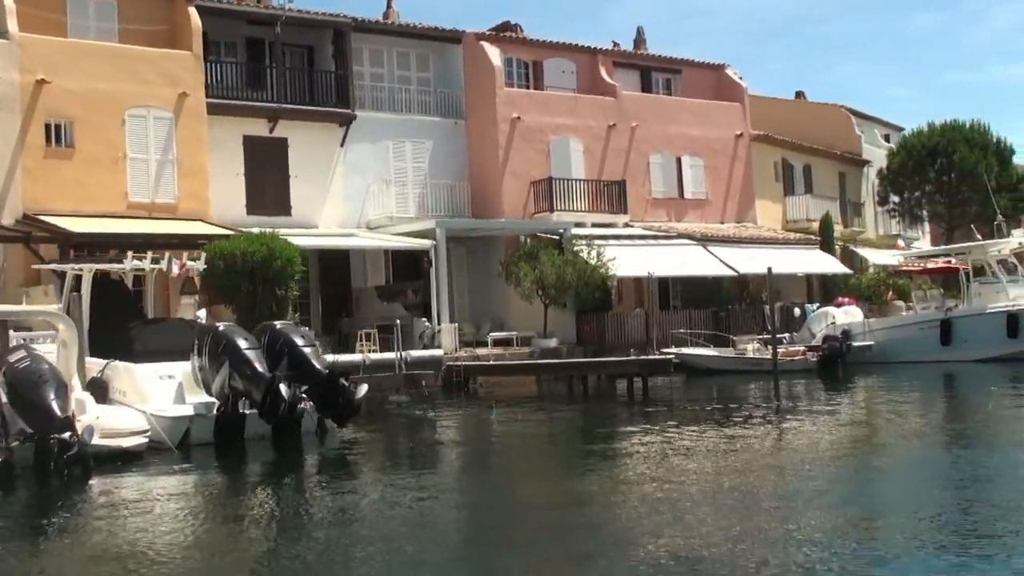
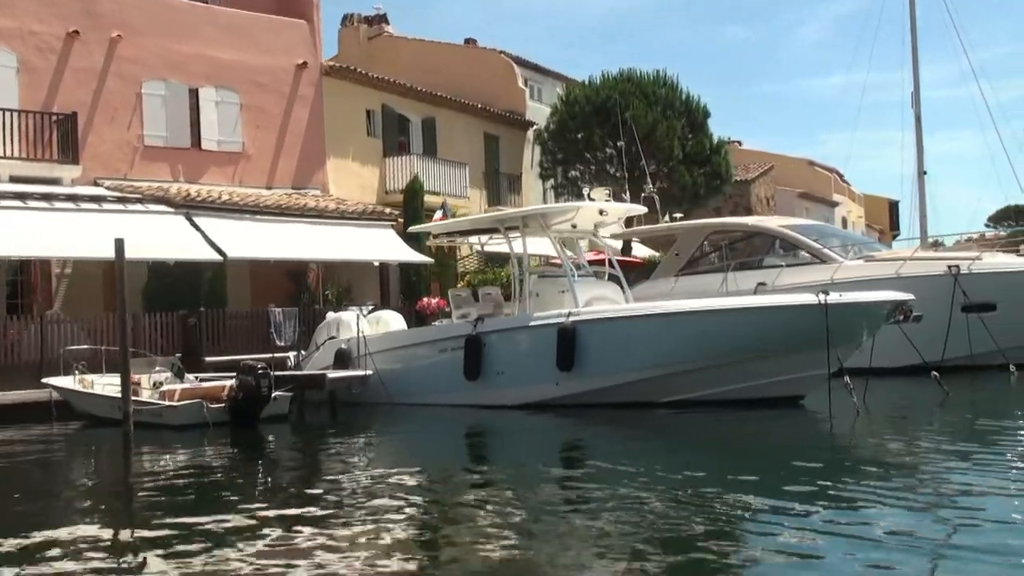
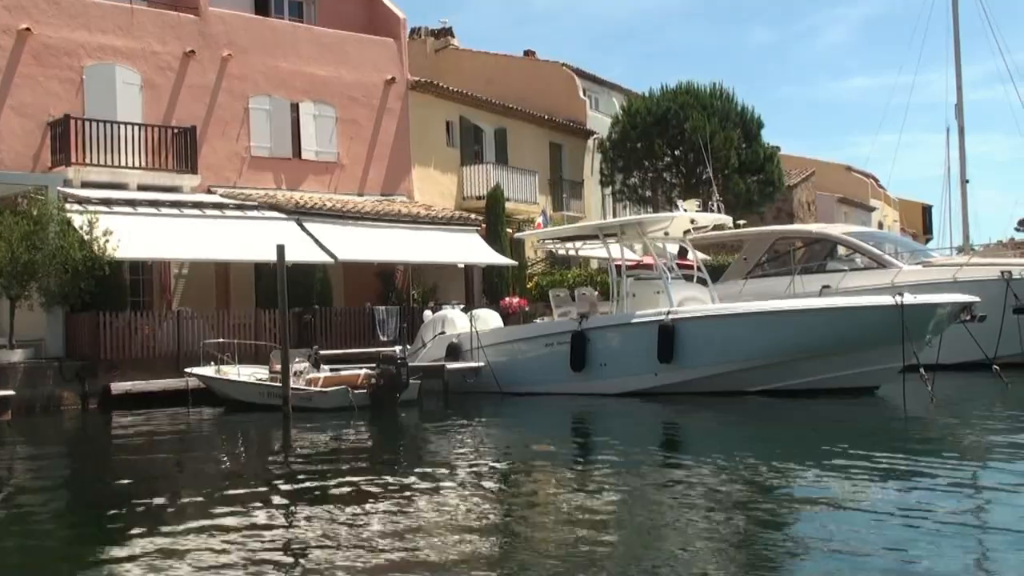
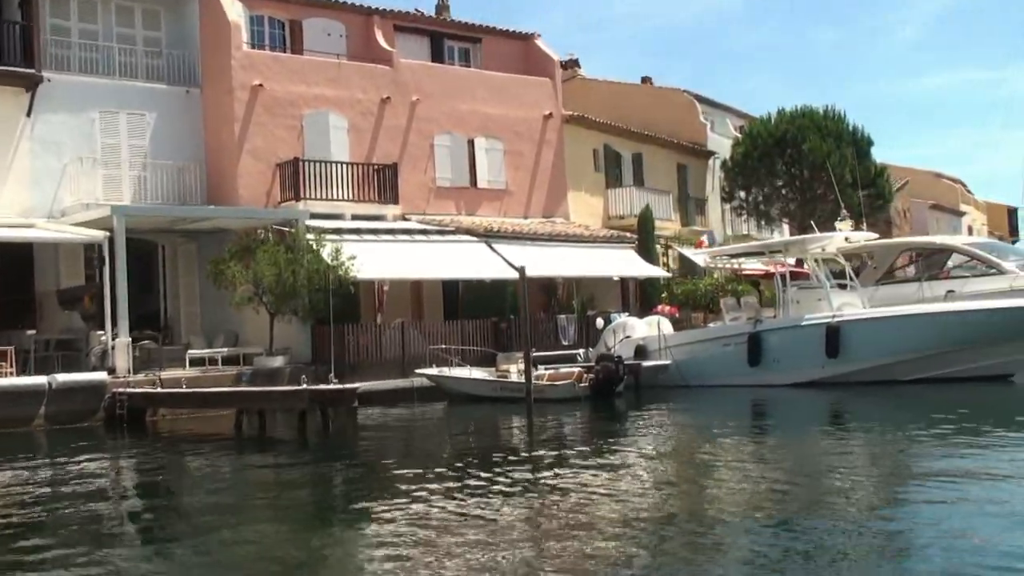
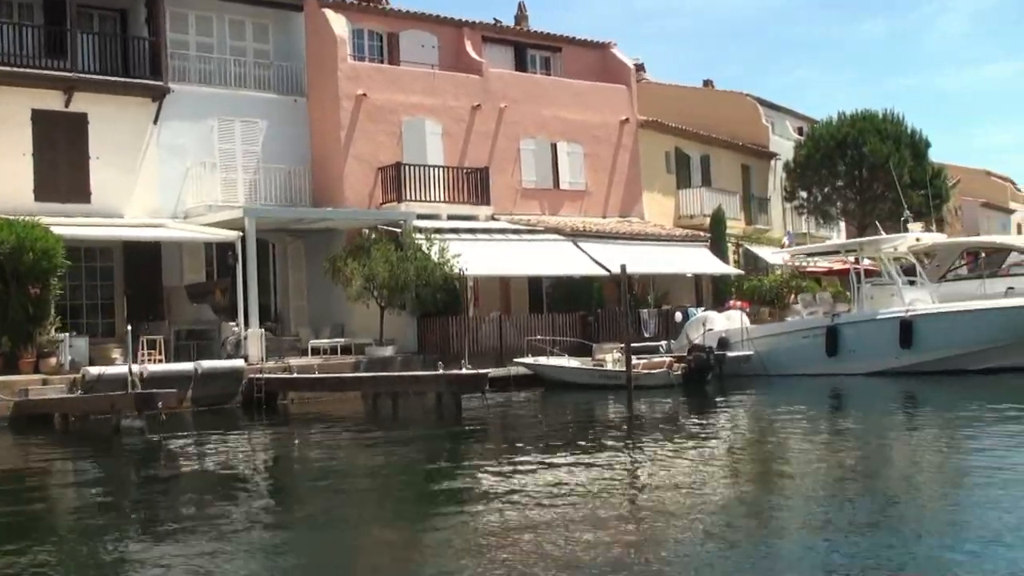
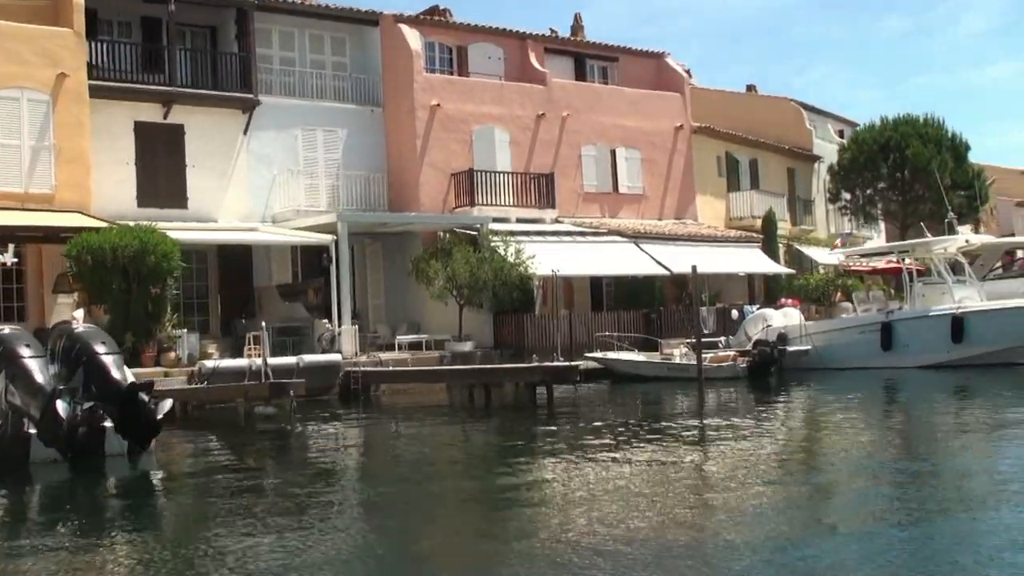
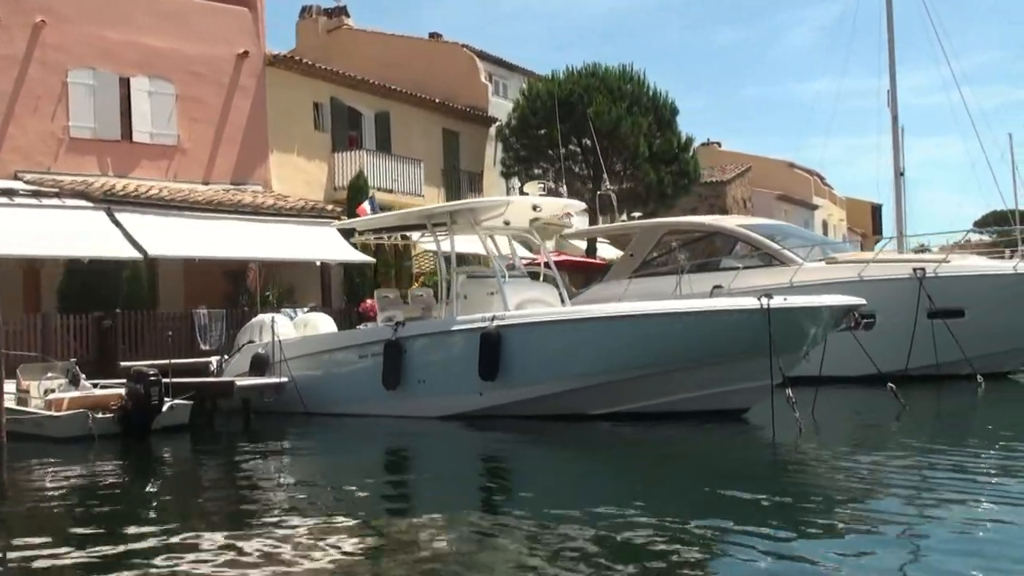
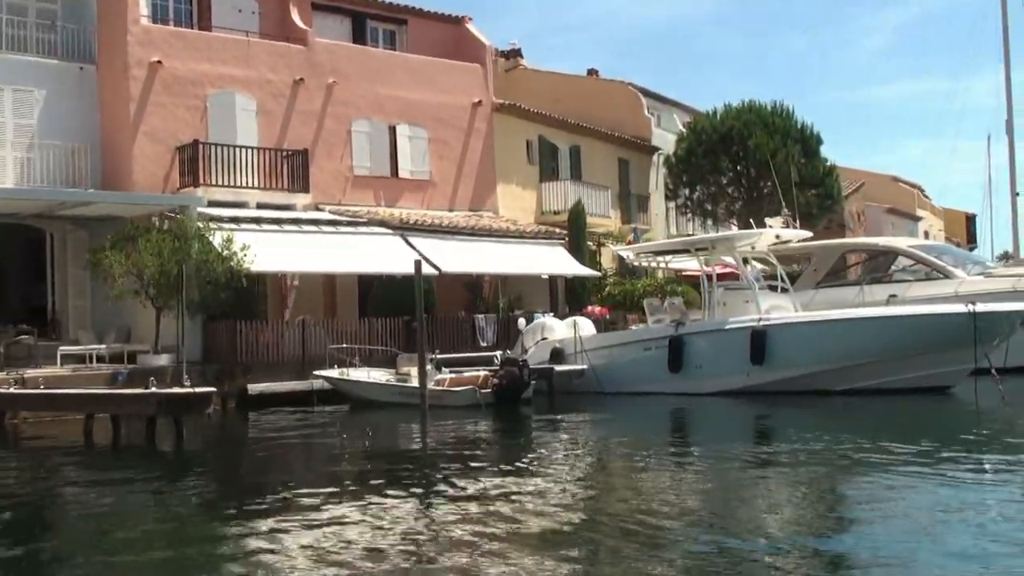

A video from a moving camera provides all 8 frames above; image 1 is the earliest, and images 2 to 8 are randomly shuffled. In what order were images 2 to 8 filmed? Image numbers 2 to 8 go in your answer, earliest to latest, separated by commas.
6, 5, 4, 8, 3, 2, 7
